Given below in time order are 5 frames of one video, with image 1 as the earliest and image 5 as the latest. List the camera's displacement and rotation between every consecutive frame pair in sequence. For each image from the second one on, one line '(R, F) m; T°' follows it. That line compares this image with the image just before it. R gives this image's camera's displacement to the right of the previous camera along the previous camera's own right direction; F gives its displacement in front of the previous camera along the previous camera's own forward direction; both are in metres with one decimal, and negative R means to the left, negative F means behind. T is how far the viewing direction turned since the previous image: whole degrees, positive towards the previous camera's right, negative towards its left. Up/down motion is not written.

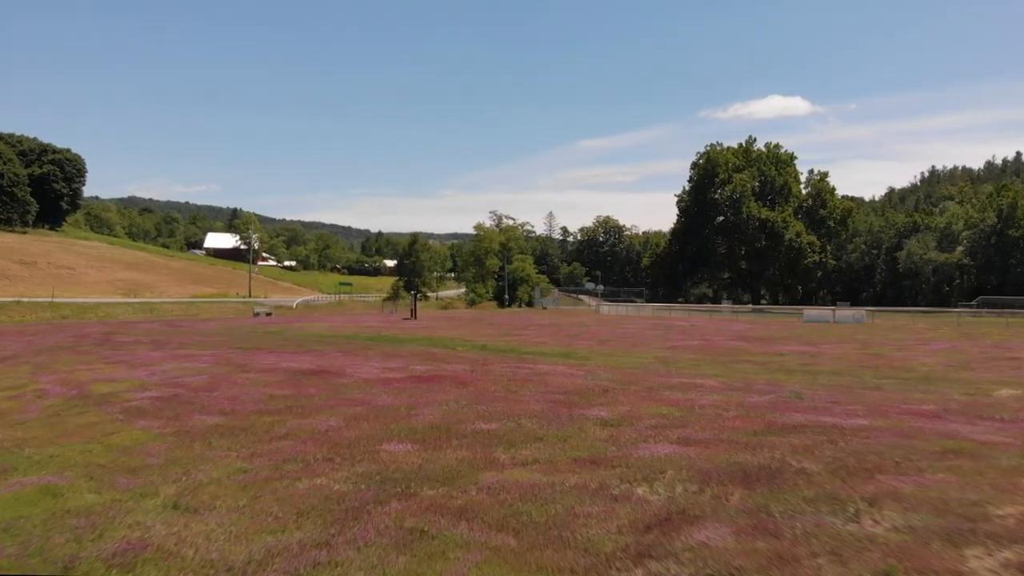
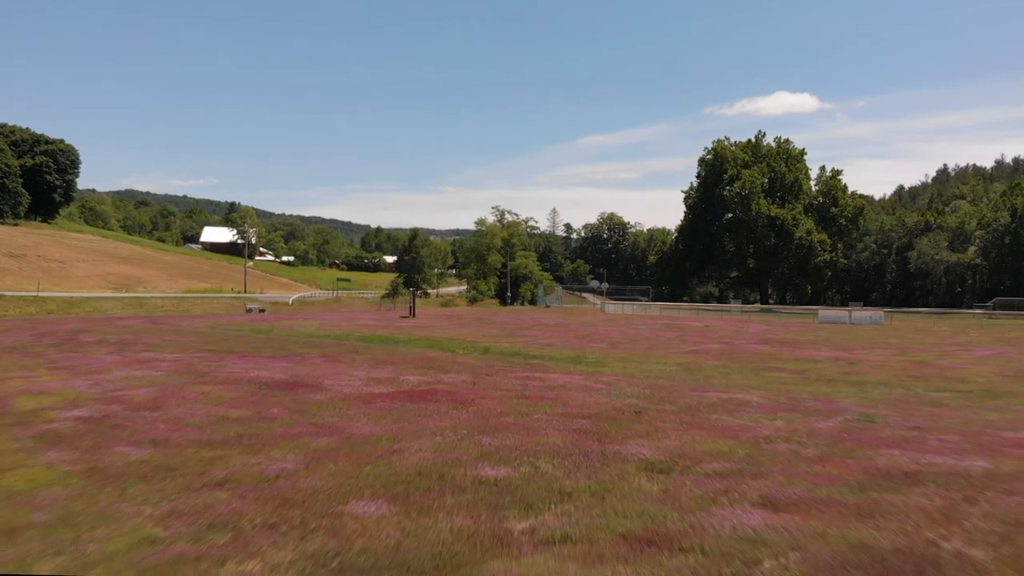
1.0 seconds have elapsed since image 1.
(-0.1, +2.0) m; 0°
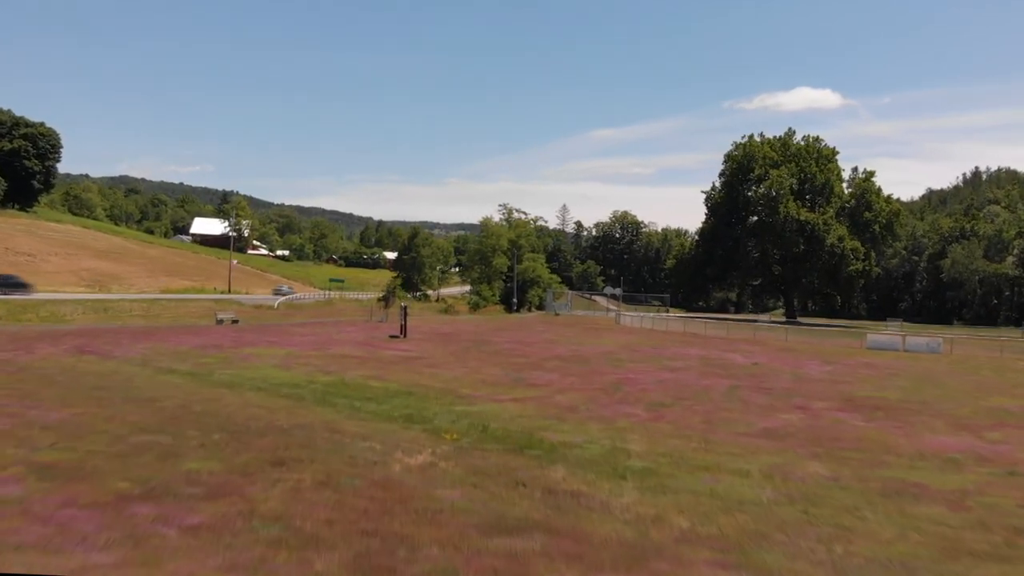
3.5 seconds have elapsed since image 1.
(-0.1, +6.0) m; 0°
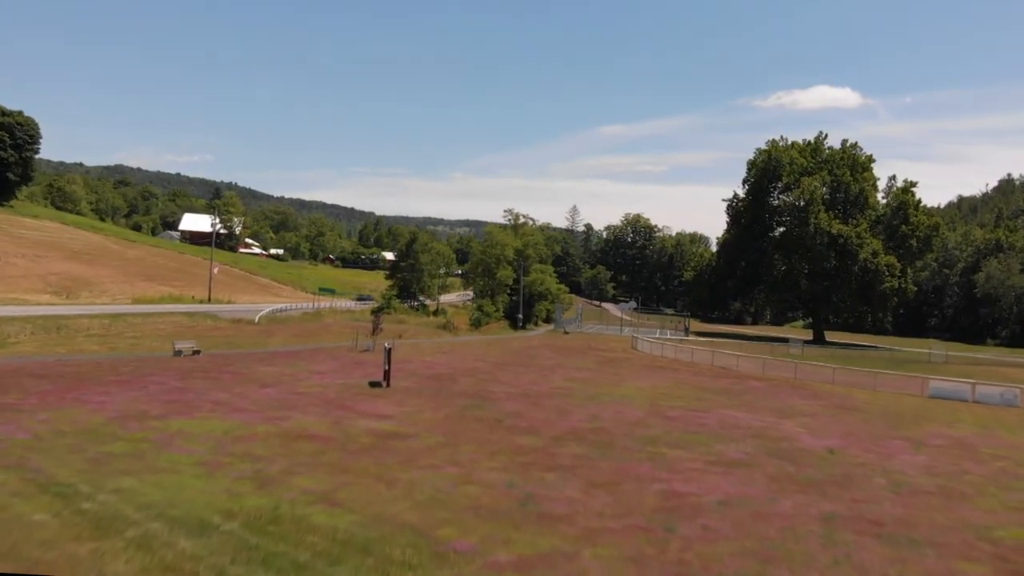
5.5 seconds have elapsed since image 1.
(-0.1, +6.2) m; 0°
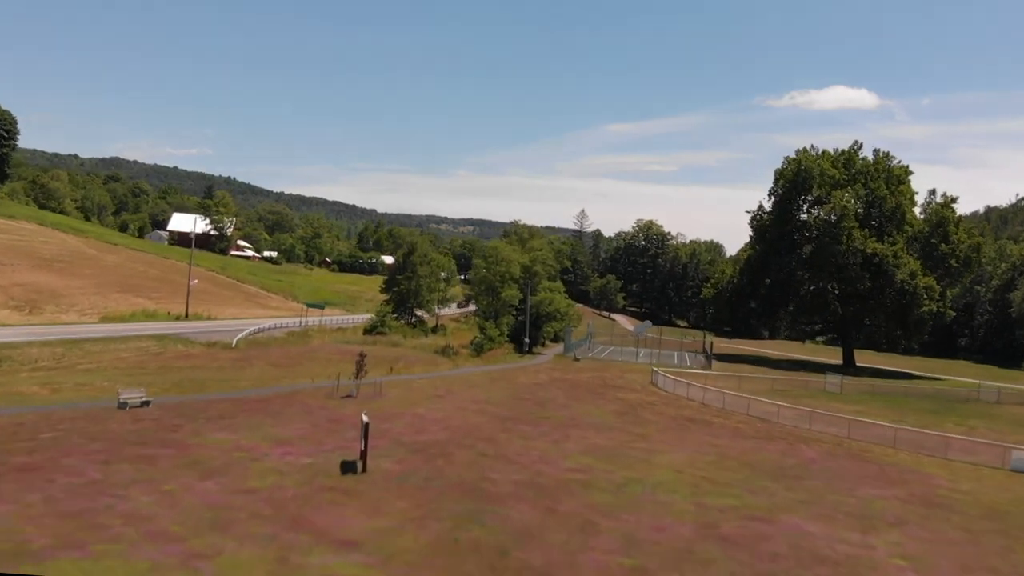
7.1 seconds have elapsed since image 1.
(-0.2, +6.0) m; 0°
